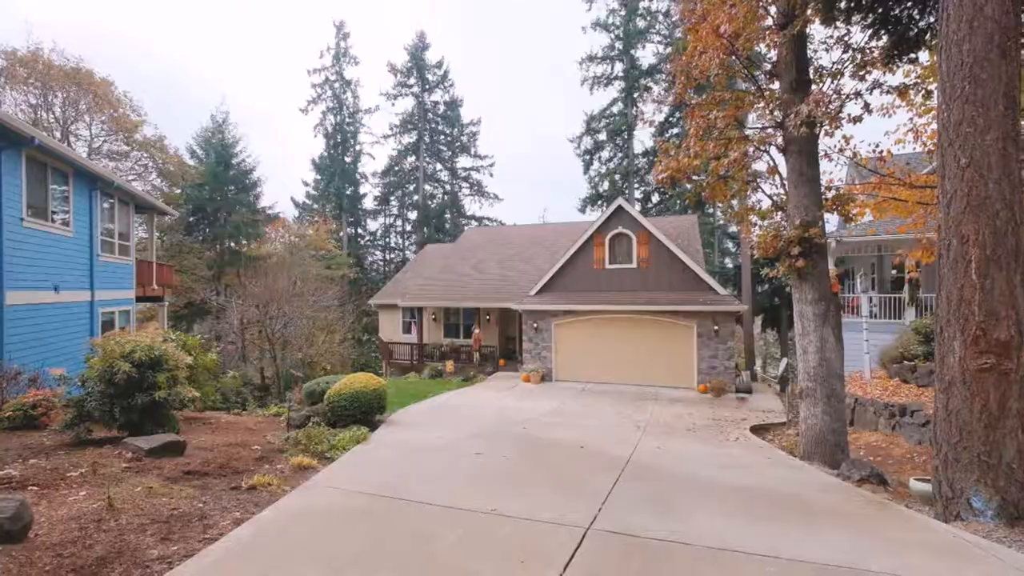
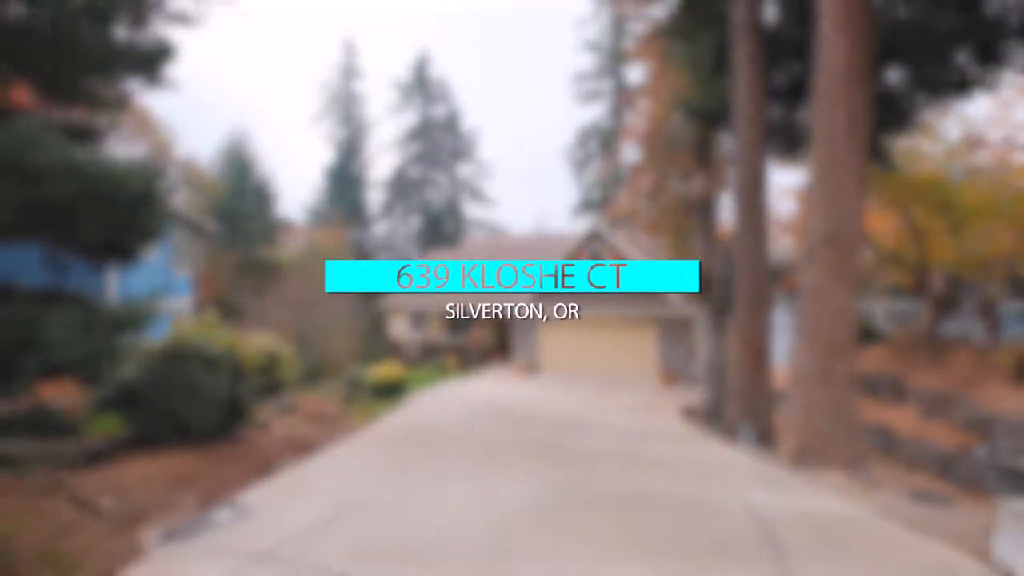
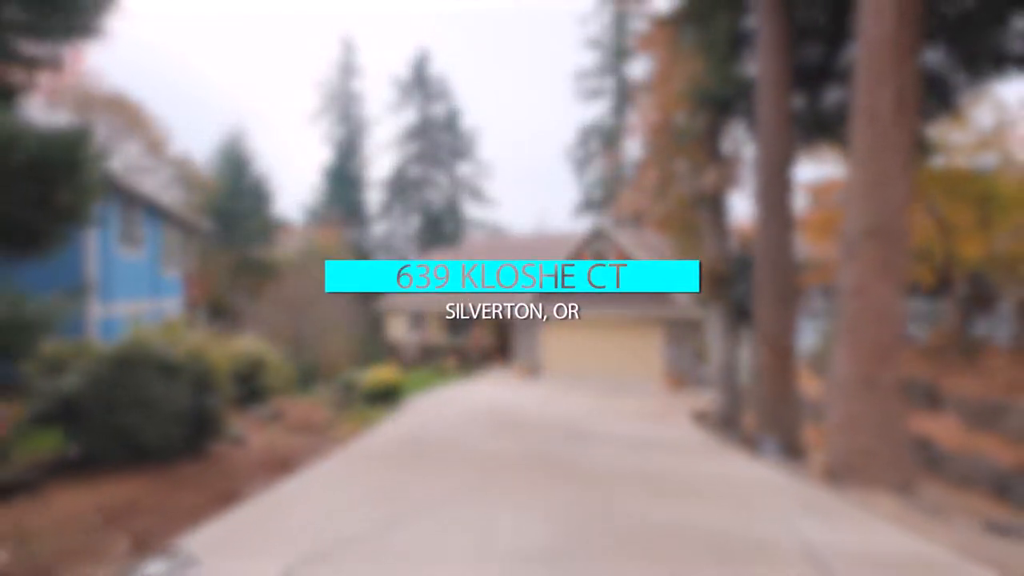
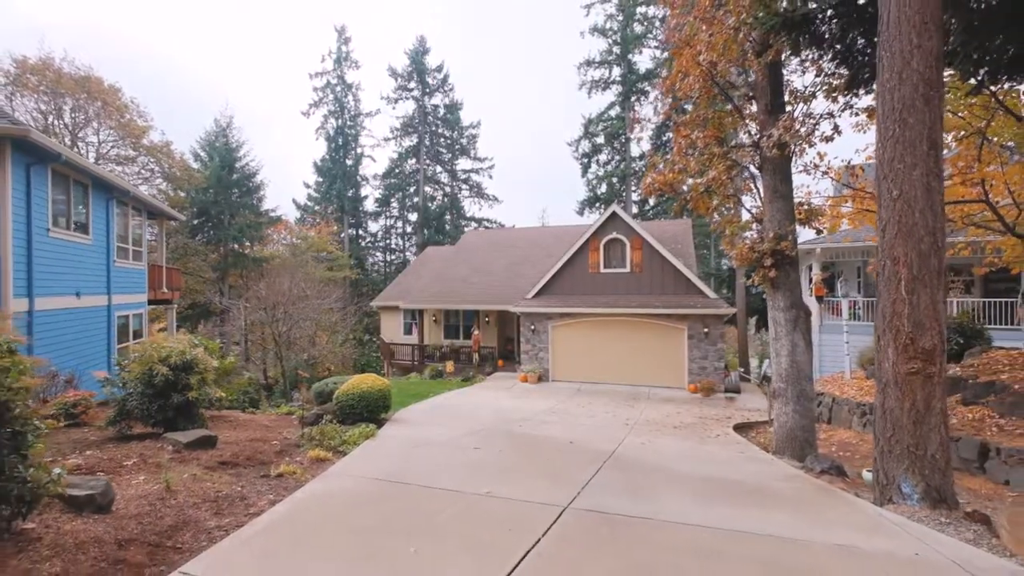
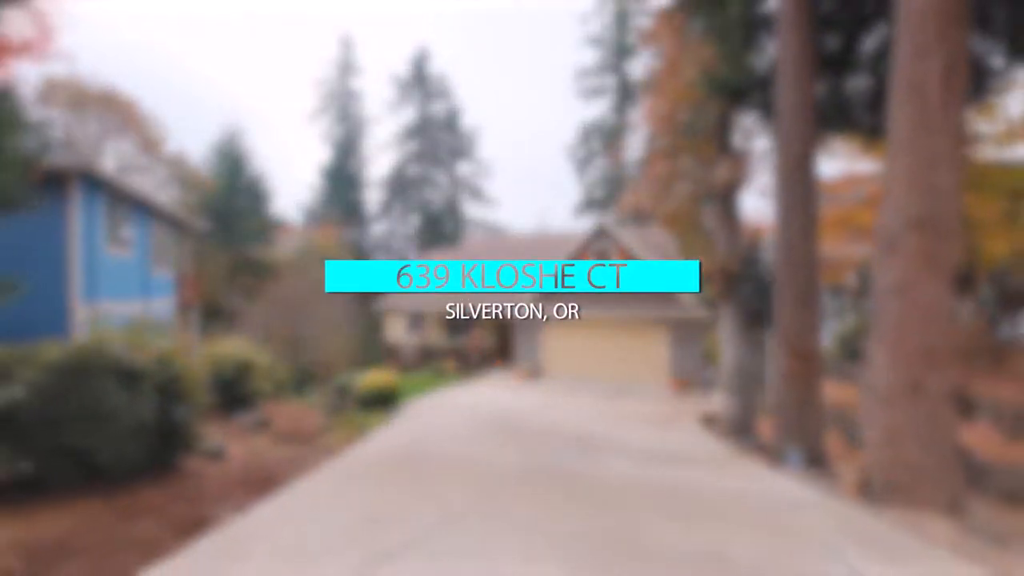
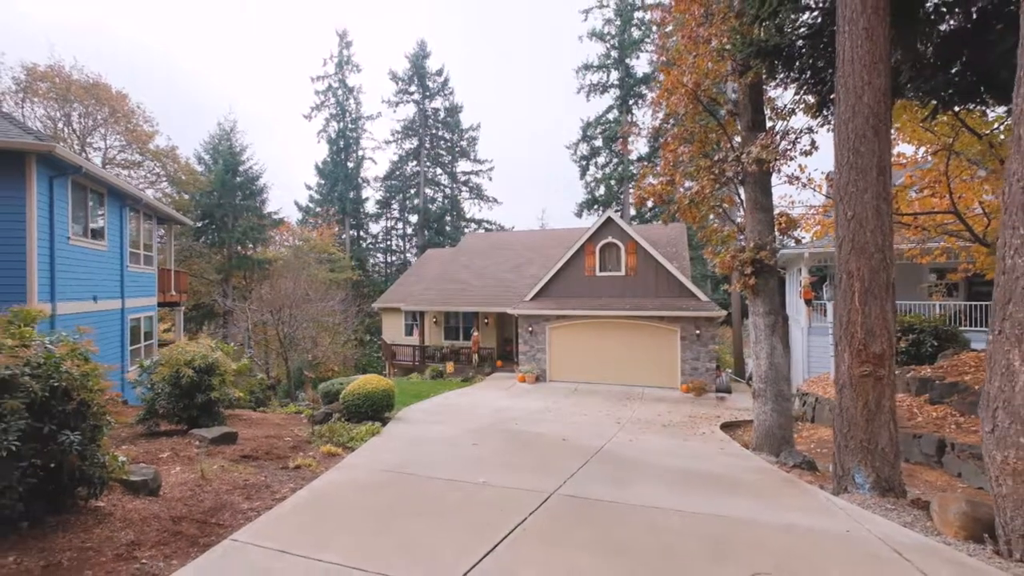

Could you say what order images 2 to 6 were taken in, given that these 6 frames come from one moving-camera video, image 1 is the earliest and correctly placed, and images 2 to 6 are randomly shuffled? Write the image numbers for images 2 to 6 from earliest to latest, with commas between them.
4, 6, 5, 3, 2
